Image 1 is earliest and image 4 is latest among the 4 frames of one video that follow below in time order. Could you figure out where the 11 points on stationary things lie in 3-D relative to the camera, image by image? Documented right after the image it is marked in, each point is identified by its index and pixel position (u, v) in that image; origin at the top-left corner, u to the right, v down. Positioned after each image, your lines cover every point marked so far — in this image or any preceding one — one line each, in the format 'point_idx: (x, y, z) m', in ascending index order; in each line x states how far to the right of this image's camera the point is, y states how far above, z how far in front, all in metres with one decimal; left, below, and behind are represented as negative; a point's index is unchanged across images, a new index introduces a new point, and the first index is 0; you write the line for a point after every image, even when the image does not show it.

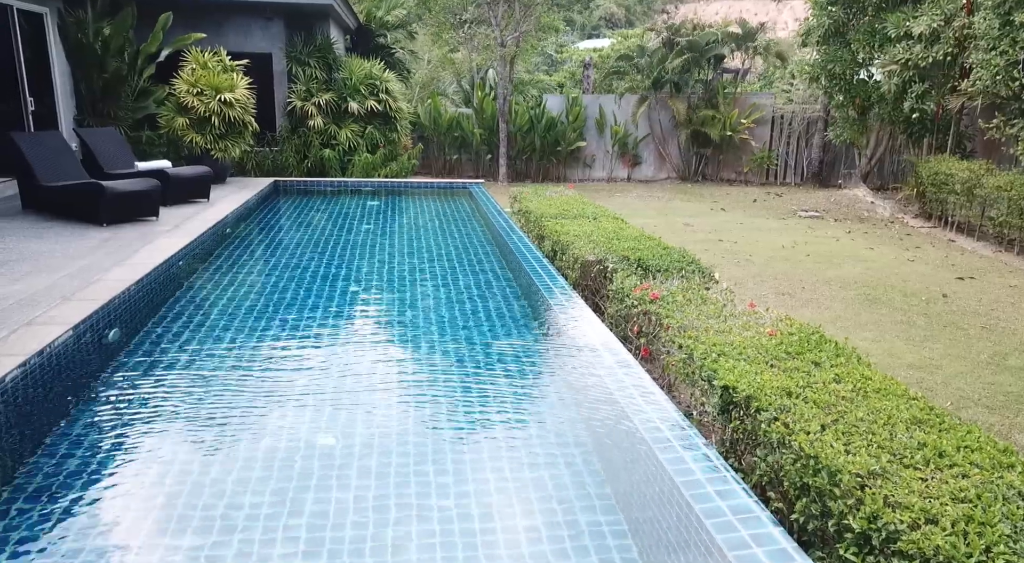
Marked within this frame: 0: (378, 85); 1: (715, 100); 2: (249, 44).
0: (-1.7, +2.6, +9.7) m
1: (+3.9, +3.4, +14.0) m
2: (-3.4, +3.1, +9.7) m
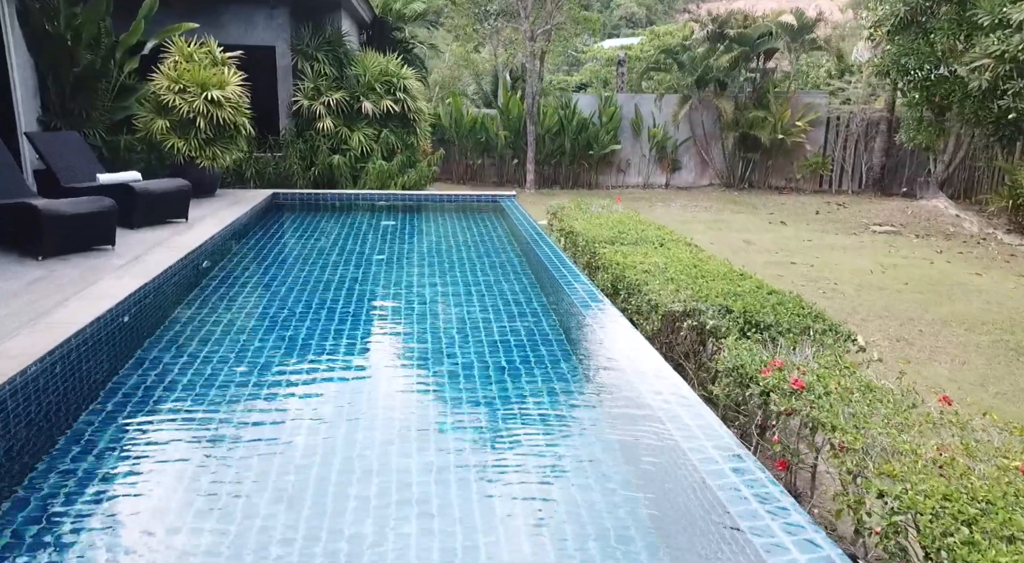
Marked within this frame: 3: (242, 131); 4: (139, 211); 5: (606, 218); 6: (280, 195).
0: (-1.3, +2.3, +8.6) m
1: (+4.4, +3.1, +12.8) m
2: (-3.0, +2.8, +8.6) m
3: (-2.4, +1.4, +6.7) m
4: (-2.5, +0.5, +5.0) m
5: (+0.8, +0.5, +5.9) m
6: (-2.5, +0.9, +7.8) m
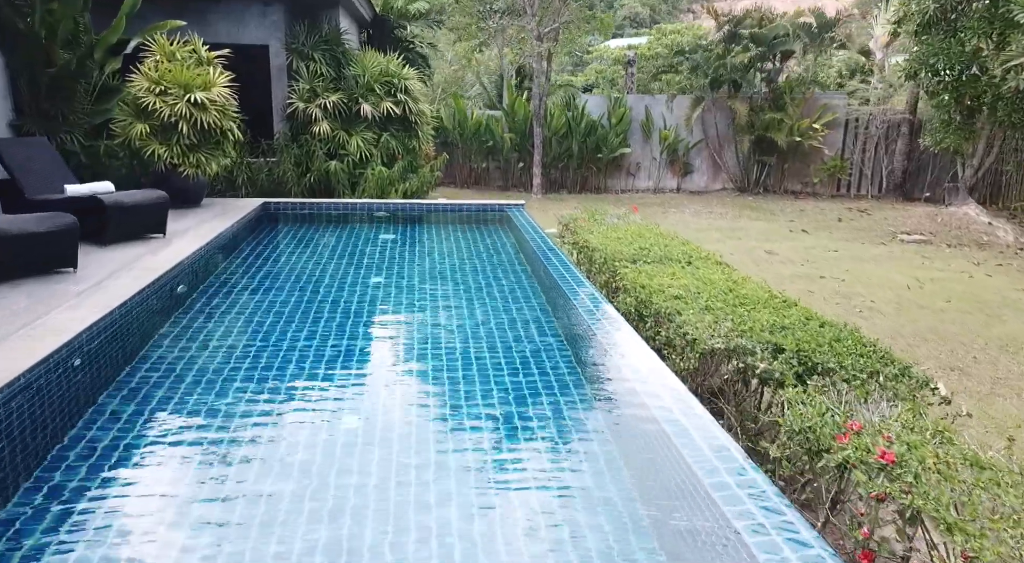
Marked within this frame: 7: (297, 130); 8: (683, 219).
0: (-1.3, +2.2, +8.1) m
1: (+4.5, +3.0, +12.3) m
2: (-2.9, +2.7, +8.1) m
3: (-2.4, +1.2, +6.2) m
4: (-2.4, +0.3, +4.5) m
5: (+0.8, +0.4, +5.4) m
6: (-2.4, +0.8, +7.3) m
7: (-2.3, +1.7, +8.0) m
8: (+2.3, +0.8, +10.1) m
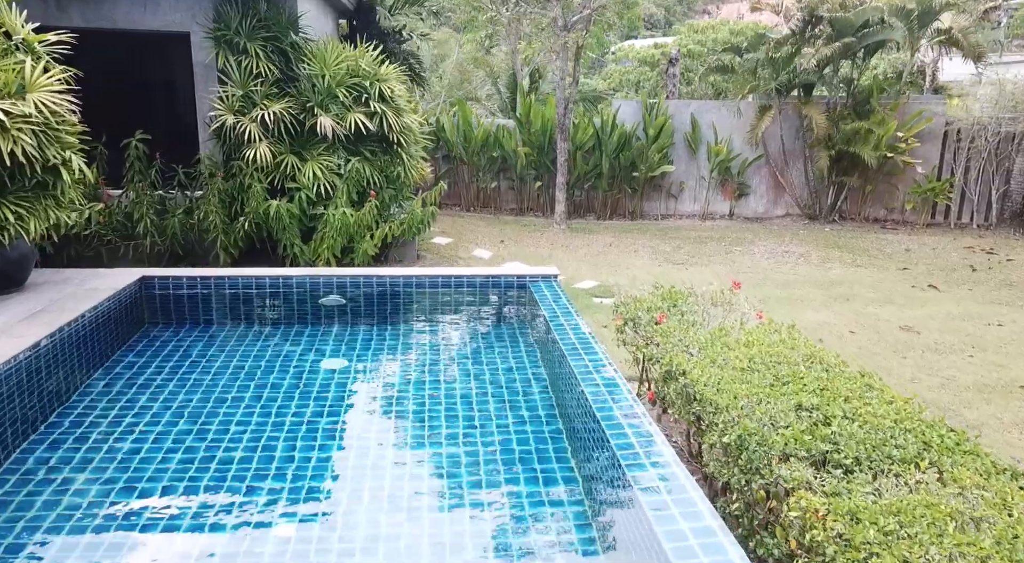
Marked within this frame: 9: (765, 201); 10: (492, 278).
0: (-1.1, +1.5, +5.7) m
1: (+4.7, +2.3, +9.8) m
2: (-2.8, +2.0, +5.8) m
3: (-2.2, +0.6, +3.8) m
4: (-2.3, -0.3, +2.1) m
5: (+1.0, -0.3, +3.0) m
6: (-2.2, +0.1, +5.0) m
7: (-2.2, +1.0, +5.7) m
8: (+2.5, +0.2, +7.6) m
9: (+3.7, +1.2, +10.8) m
10: (-0.1, +0.1, +5.3) m
